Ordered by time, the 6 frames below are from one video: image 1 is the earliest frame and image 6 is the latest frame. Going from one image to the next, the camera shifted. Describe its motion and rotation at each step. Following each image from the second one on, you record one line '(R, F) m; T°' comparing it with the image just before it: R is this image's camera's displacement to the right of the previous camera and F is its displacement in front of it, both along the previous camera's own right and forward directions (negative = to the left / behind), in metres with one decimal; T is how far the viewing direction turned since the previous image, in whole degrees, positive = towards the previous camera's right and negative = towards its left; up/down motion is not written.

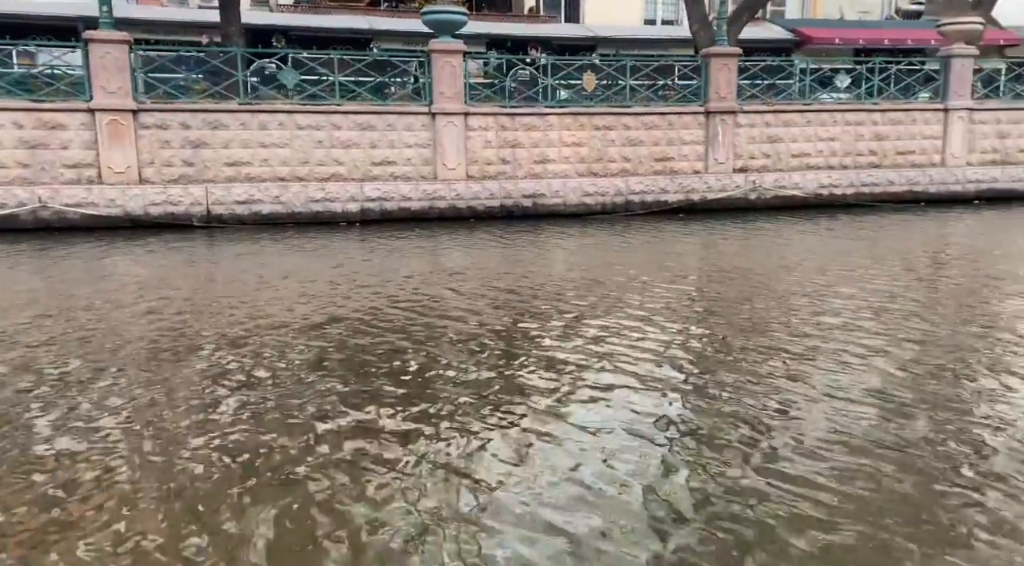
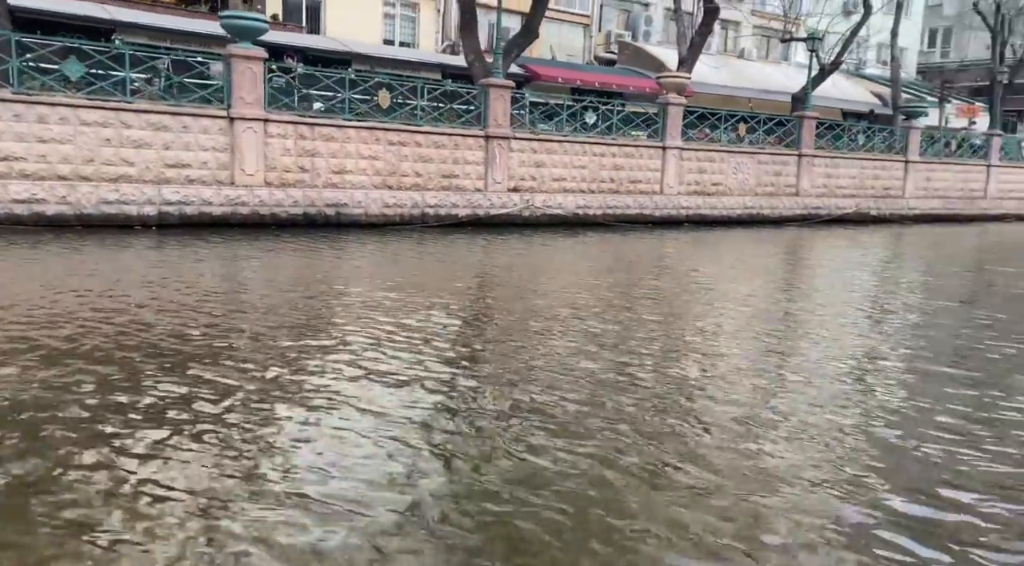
(-2.4, -0.3) m; +24°
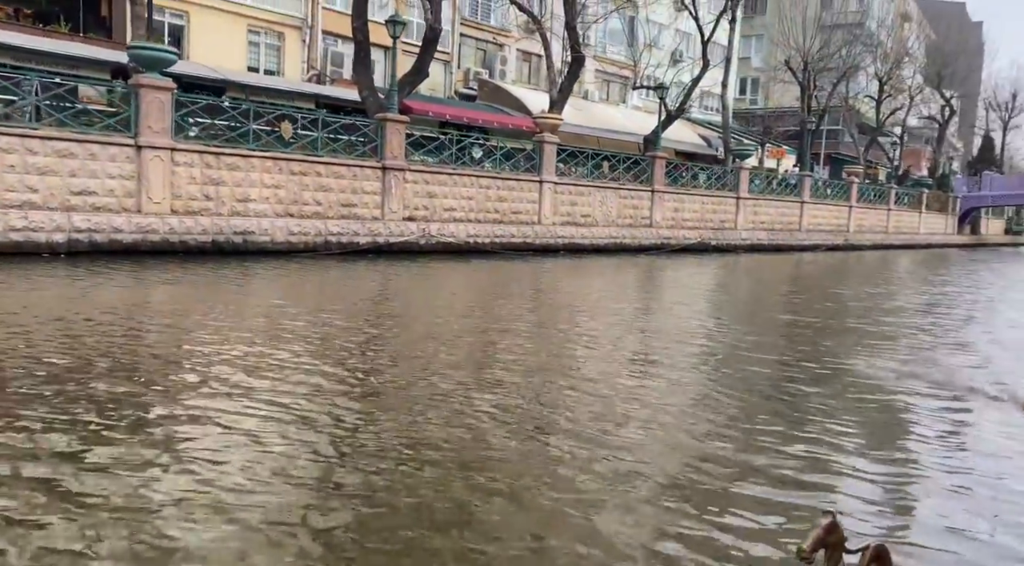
(-1.3, -0.7) m; +12°
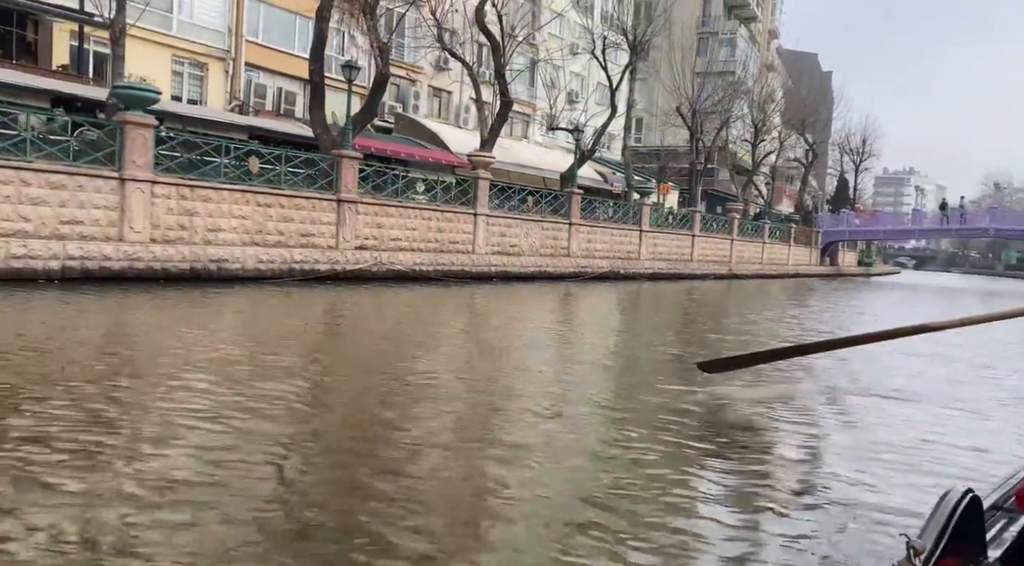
(-1.3, -1.3) m; +9°
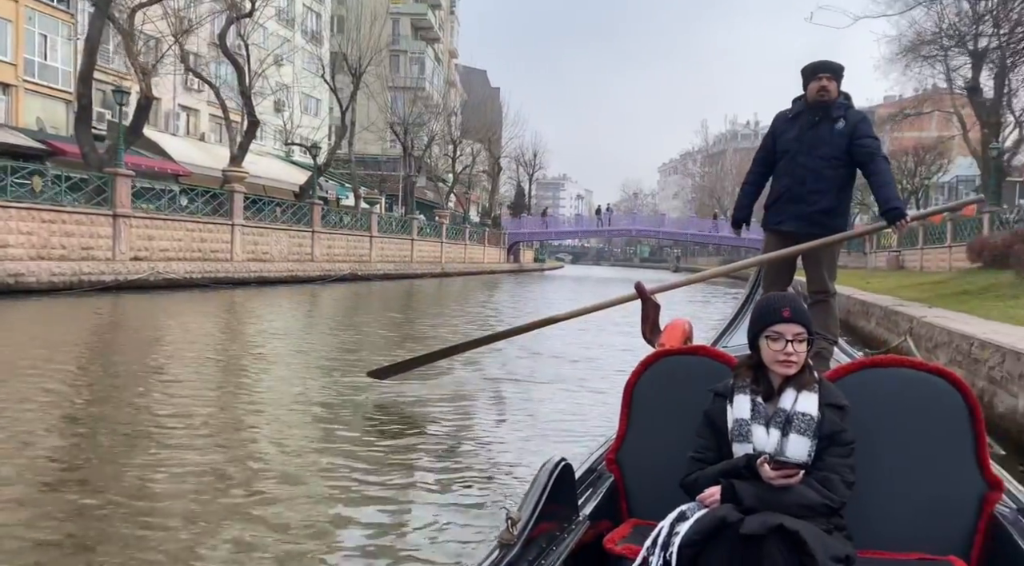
(-2.1, -2.4) m; +21°
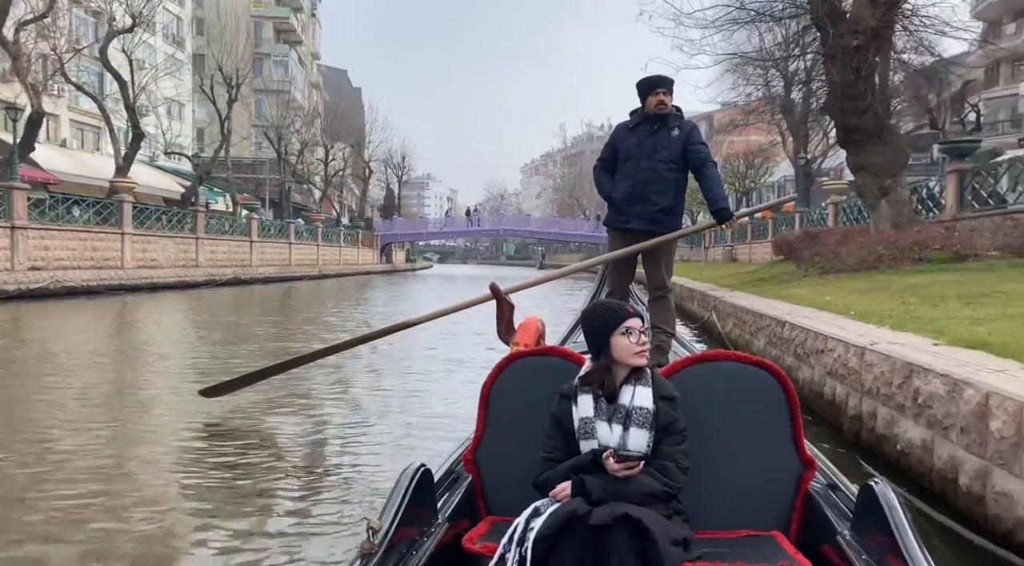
(-0.4, -1.8) m; +8°
